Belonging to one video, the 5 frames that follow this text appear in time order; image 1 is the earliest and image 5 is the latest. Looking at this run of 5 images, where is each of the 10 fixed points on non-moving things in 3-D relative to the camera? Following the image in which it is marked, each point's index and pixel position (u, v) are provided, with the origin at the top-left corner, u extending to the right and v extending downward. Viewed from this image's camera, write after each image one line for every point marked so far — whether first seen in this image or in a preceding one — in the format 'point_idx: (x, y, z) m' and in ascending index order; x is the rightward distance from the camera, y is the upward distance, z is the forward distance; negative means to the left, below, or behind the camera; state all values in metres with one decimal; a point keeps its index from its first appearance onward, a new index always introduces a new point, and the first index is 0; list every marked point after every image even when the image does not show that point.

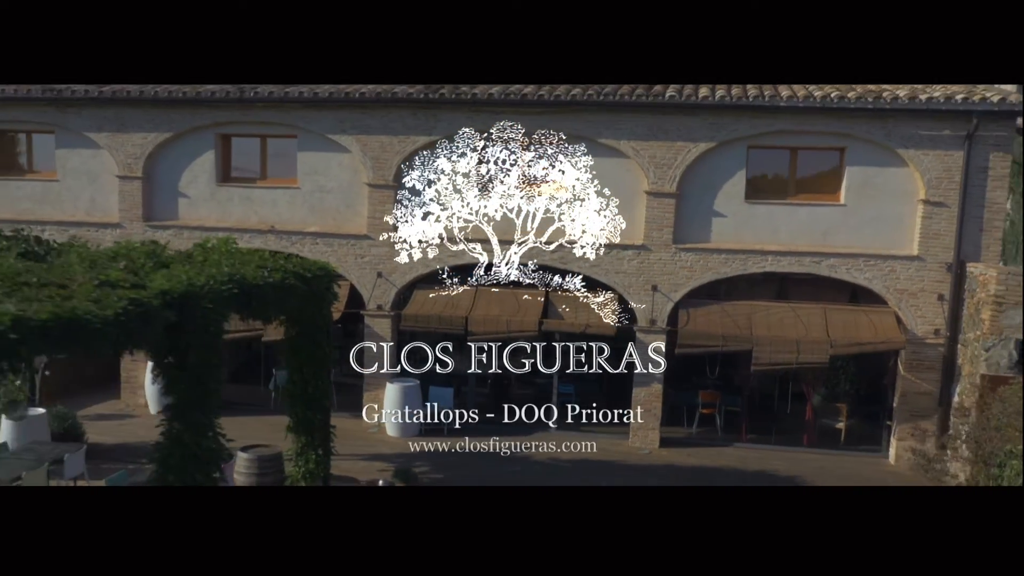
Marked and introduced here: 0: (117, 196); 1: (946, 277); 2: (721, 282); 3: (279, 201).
0: (-2.6, +0.6, +6.0) m
1: (+2.8, +0.1, +6.6) m
2: (+1.5, +0.1, +6.4) m
3: (-1.5, +0.6, +6.0) m
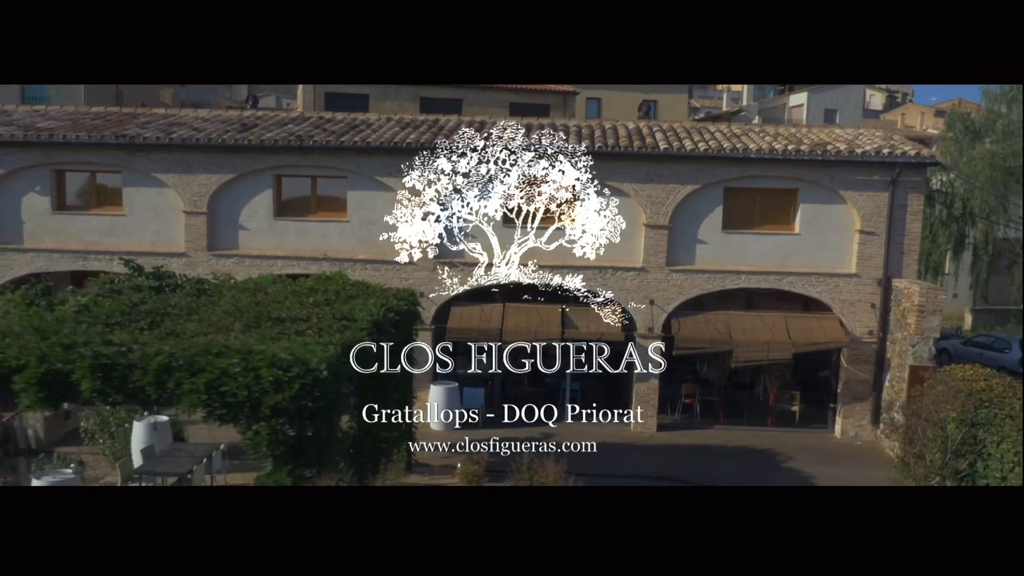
0: (-2.6, +0.5, +7.4) m
1: (+2.9, 0.0, +7.1) m
2: (+1.5, 0.0, +7.1) m
3: (-1.5, +0.4, +7.2) m
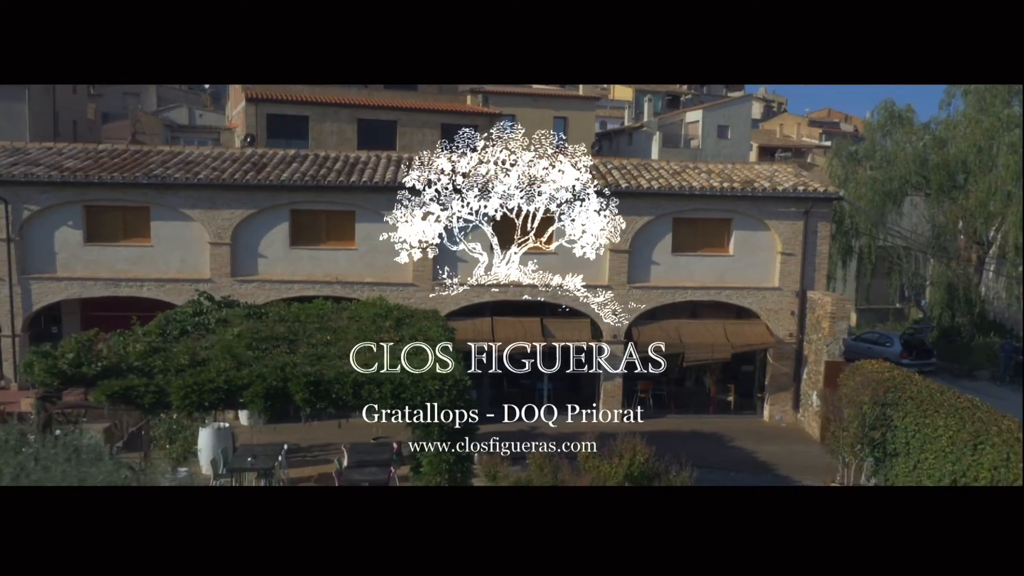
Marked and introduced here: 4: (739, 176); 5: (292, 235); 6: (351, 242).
0: (-2.8, +0.3, +8.3) m
1: (+2.7, -0.1, +8.8) m
2: (+1.4, -0.2, +8.6) m
3: (-1.6, +0.3, +8.3) m
4: (+2.3, +1.1, +9.0) m
5: (-2.0, +0.5, +8.4) m
6: (-1.5, +0.4, +8.3) m
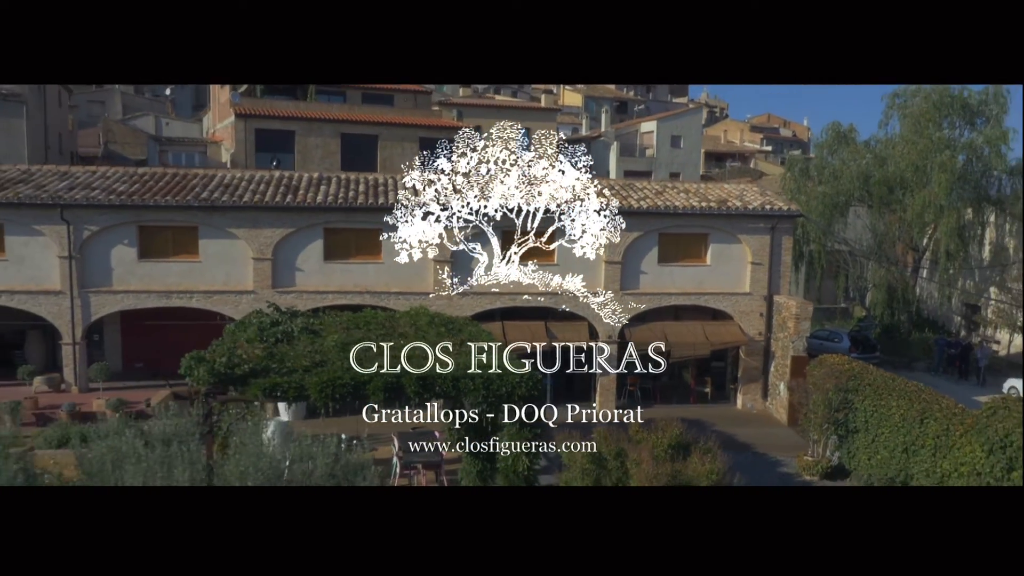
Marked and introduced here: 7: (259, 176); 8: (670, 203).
0: (-2.7, +0.2, +9.3) m
1: (+2.8, -0.2, +10.1) m
2: (+1.5, -0.2, +9.8) m
3: (-1.5, +0.2, +9.4) m
4: (+2.3, +1.0, +10.4) m
5: (-1.9, +0.4, +9.5) m
6: (-1.4, +0.3, +9.4) m
7: (-2.8, +1.2, +10.0) m
8: (+1.8, +0.9, +10.0) m
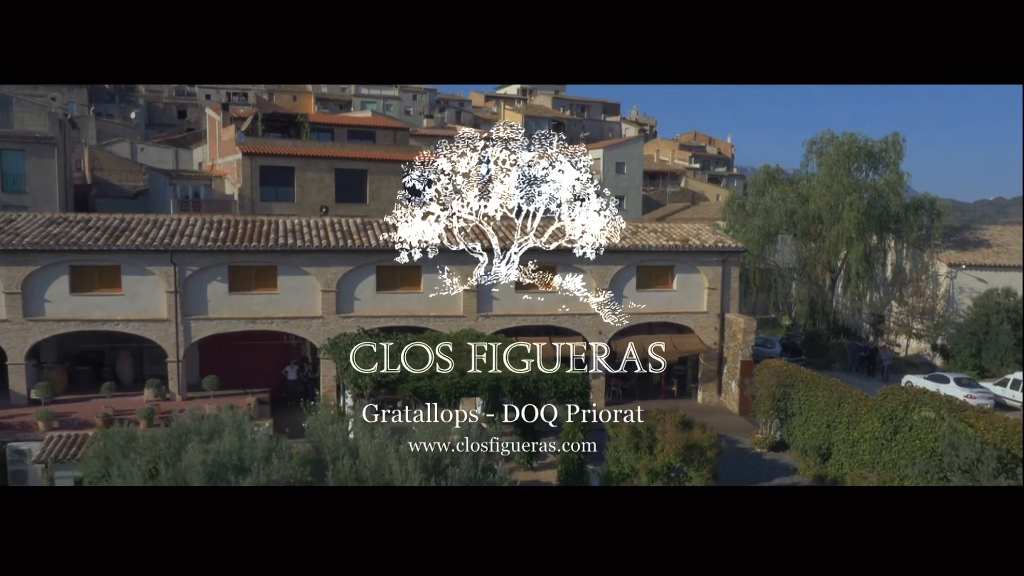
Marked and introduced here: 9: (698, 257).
0: (-2.5, -0.2, +11.7) m
1: (+2.9, -0.4, +12.9) m
2: (+1.6, -0.5, +12.5) m
3: (-1.3, -0.2, +11.9) m
4: (+2.4, +0.7, +13.1) m
5: (-1.8, +0.1, +11.9) m
6: (-1.2, 0.0, +11.9) m
7: (-2.6, +0.9, +12.4) m
8: (+1.9, +0.7, +12.7) m
9: (+2.6, +0.5, +12.9) m
